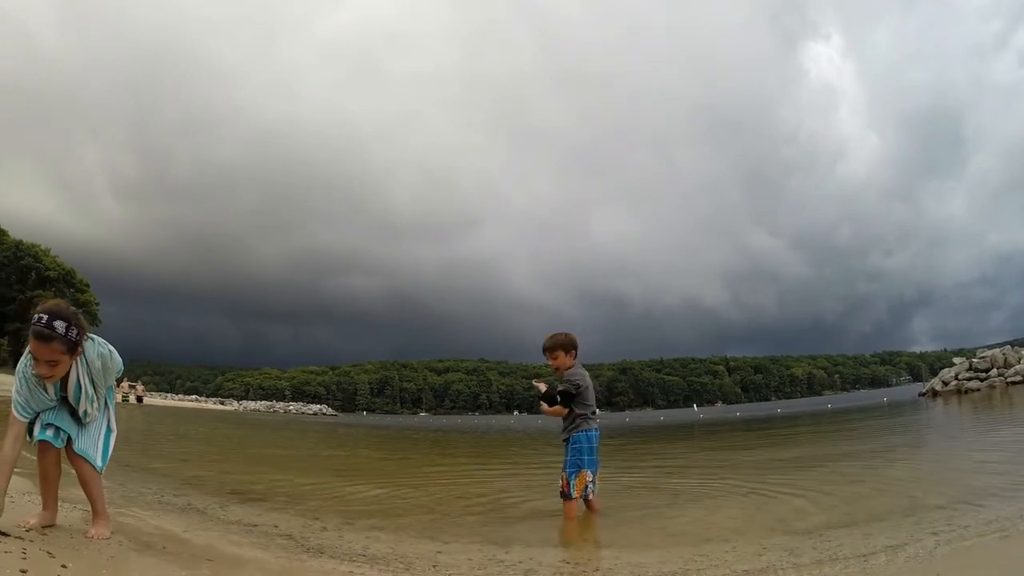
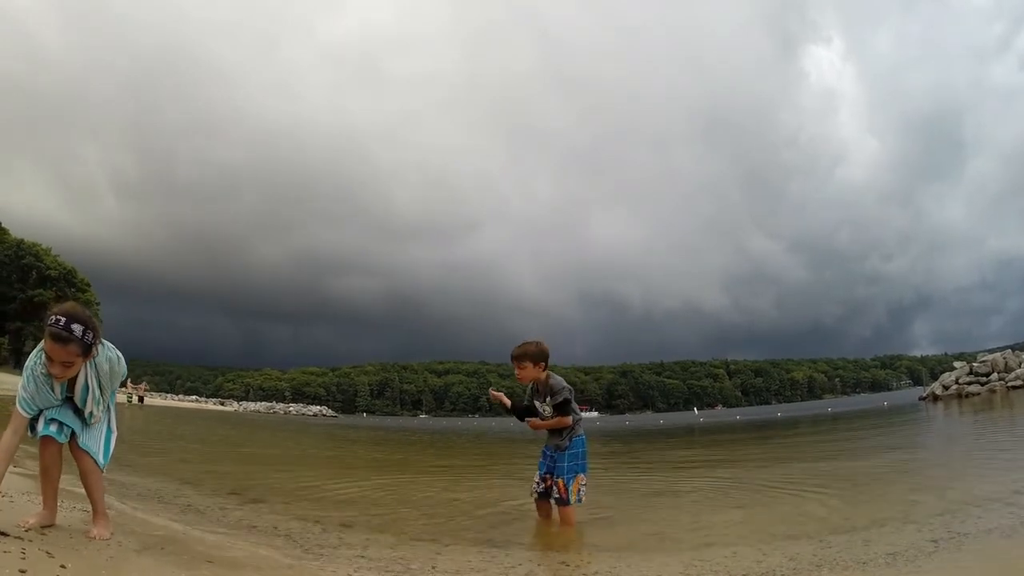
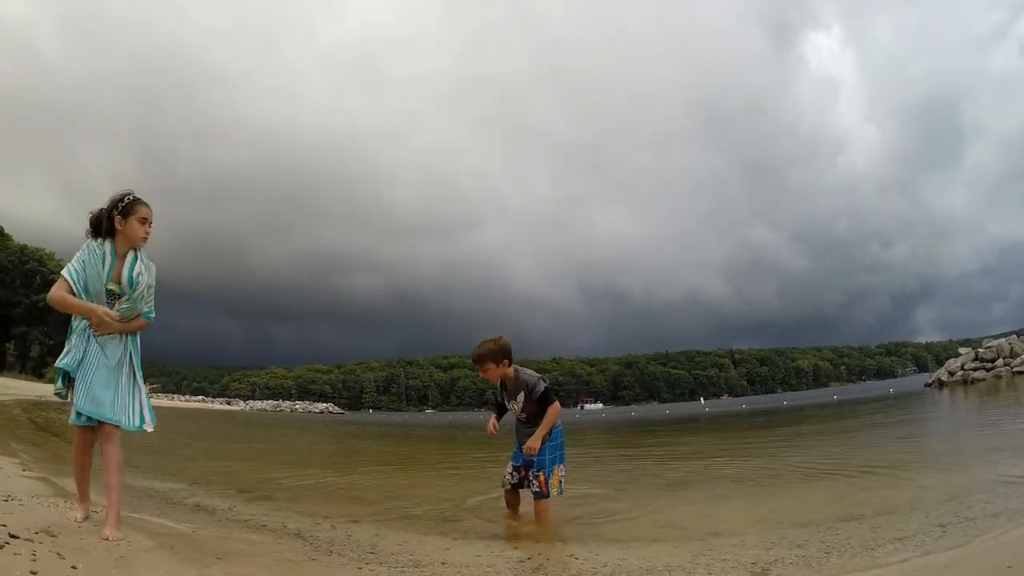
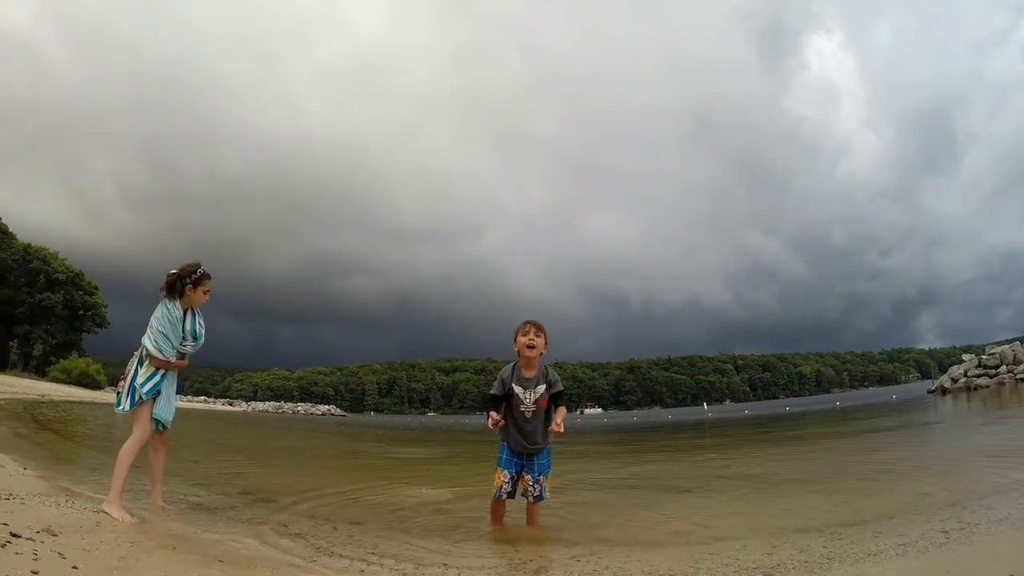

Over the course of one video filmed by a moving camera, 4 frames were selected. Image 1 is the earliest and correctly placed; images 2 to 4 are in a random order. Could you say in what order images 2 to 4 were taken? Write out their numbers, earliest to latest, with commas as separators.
2, 3, 4
